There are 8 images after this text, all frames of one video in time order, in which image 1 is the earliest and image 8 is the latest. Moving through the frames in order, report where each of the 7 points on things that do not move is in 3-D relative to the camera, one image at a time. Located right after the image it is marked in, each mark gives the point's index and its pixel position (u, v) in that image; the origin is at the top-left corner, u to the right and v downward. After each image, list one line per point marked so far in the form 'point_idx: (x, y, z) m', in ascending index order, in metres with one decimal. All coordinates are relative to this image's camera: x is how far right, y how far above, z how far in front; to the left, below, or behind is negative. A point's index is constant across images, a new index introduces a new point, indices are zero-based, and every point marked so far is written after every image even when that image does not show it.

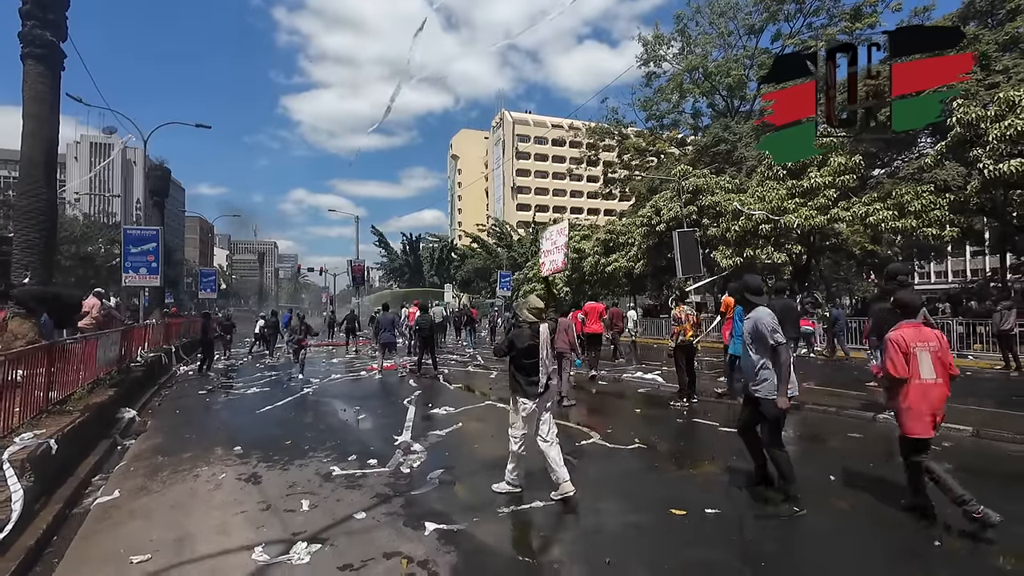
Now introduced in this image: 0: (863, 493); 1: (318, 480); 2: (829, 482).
0: (+3.6, -2.2, +5.2) m
1: (-2.3, -2.3, +5.8) m
2: (+3.5, -2.2, +5.6) m
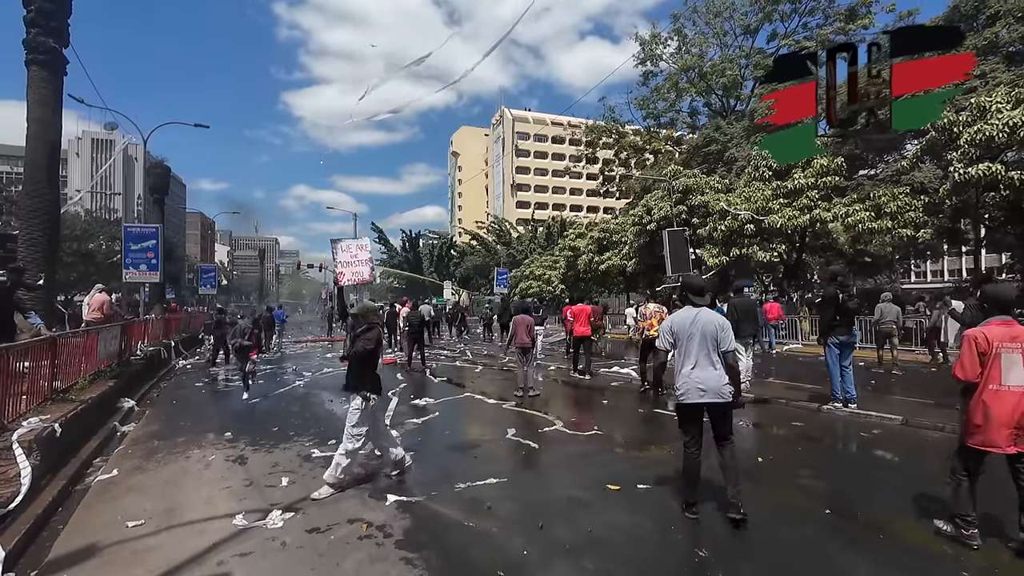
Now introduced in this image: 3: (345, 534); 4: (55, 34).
0: (+3.1, -2.2, +5.7) m
1: (-2.8, -2.3, +6.4) m
2: (+3.0, -2.2, +6.1) m
3: (-1.5, -2.1, +4.3) m
4: (-8.9, +5.0, +9.5) m
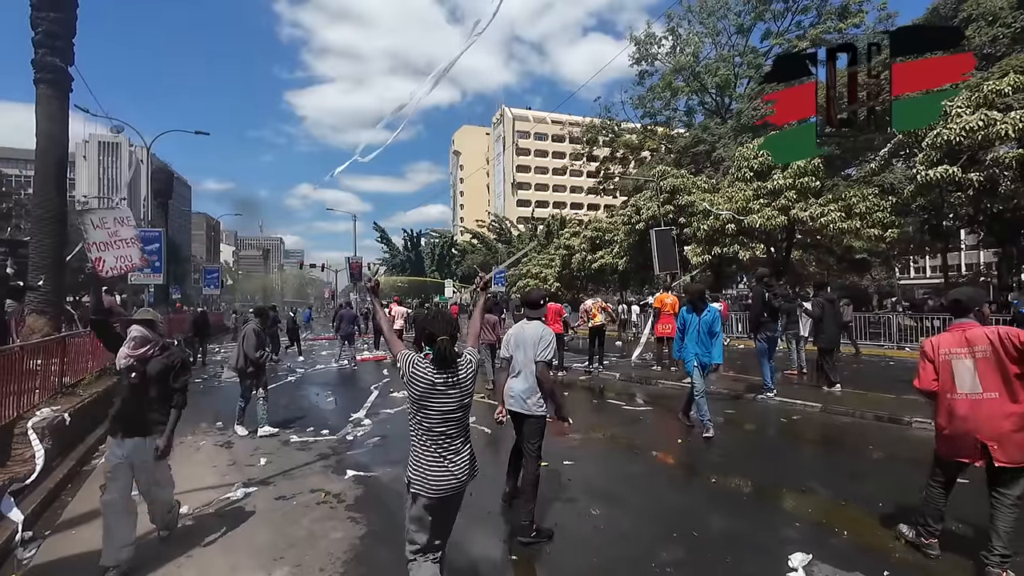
0: (+2.4, -2.2, +6.5) m
1: (-3.5, -2.3, +7.2) m
2: (+2.3, -2.3, +6.9) m
3: (-2.2, -2.2, +5.1) m
4: (-9.6, +4.9, +10.3) m
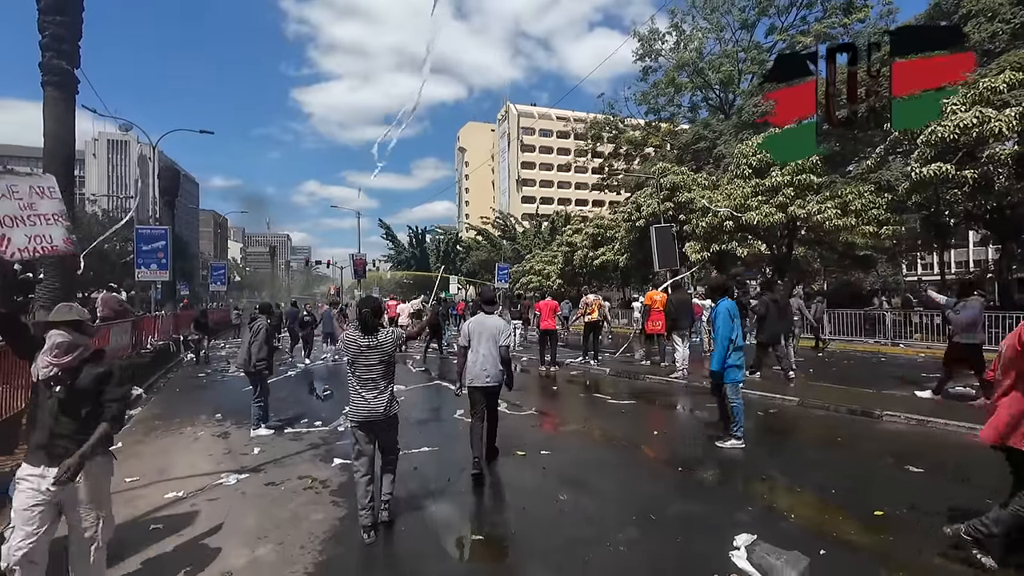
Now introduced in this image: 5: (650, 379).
0: (+2.2, -2.2, +6.7) m
1: (-3.7, -2.3, +7.5) m
2: (+2.1, -2.2, +7.2) m
3: (-2.4, -2.2, +5.4) m
4: (-9.8, +5.0, +10.7) m
5: (+3.2, -2.1, +11.5) m
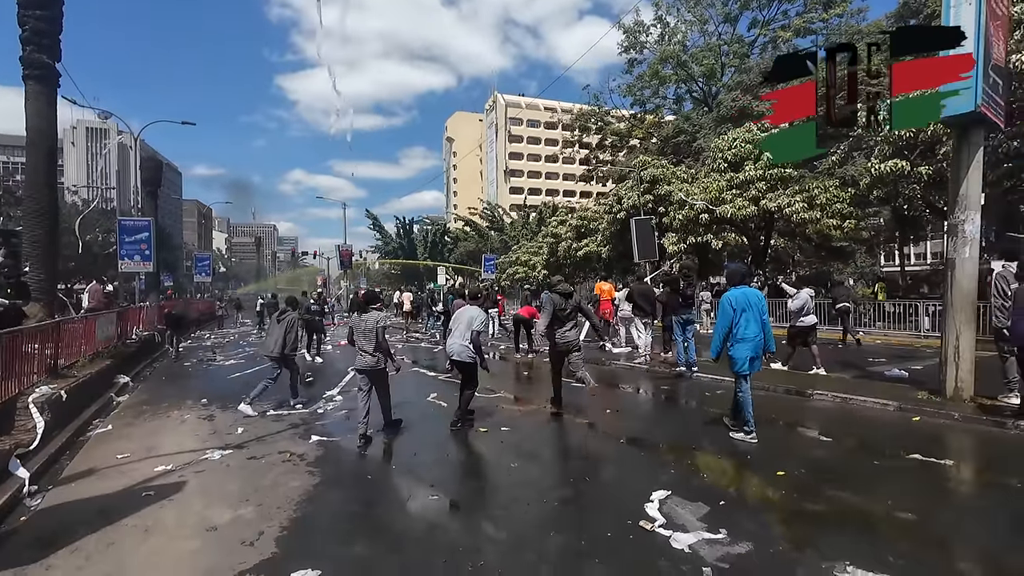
0: (+1.7, -2.1, +7.4) m
1: (-4.3, -2.1, +8.1) m
2: (+1.5, -2.1, +7.8) m
3: (-2.9, -2.1, +5.9) m
4: (-10.4, +5.2, +10.9) m
5: (+2.6, -1.9, +12.2) m
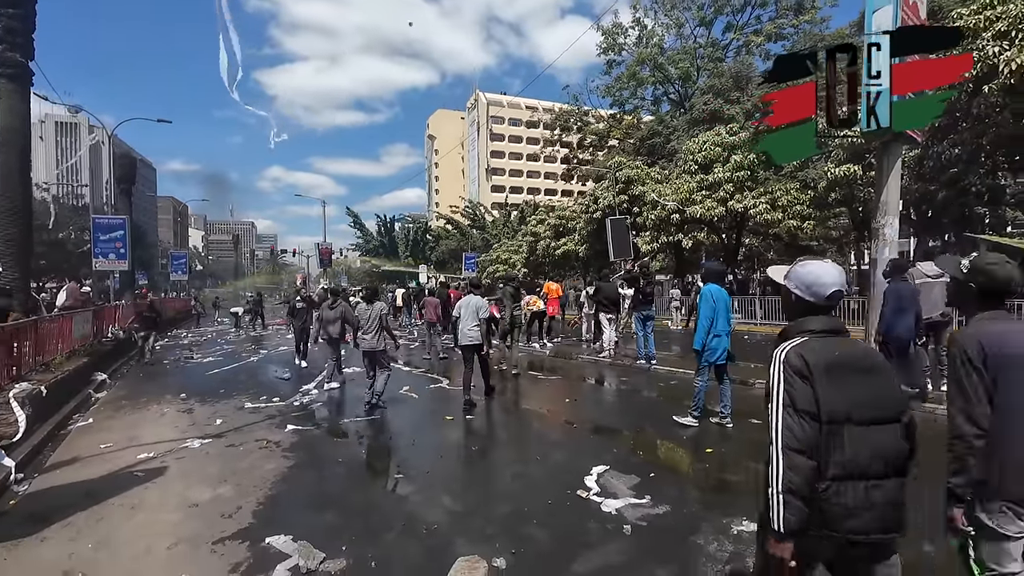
0: (+1.1, -2.0, +8.0) m
1: (-4.8, -2.1, +8.4) m
2: (+1.0, -2.0, +8.4) m
3: (-3.4, -2.1, +6.4) m
4: (-11.1, +5.2, +11.0) m
5: (+1.9, -1.8, +12.8) m
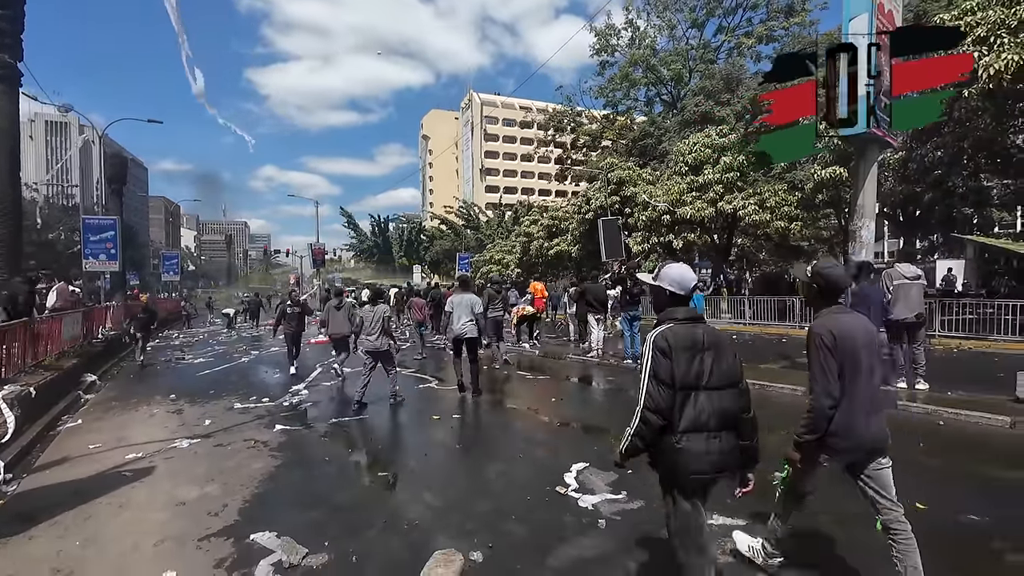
0: (+0.9, -2.0, +8.1) m
1: (-5.1, -2.1, +8.5) m
2: (+0.8, -2.1, +8.5) m
3: (-3.6, -2.1, +6.4) m
4: (-11.3, +5.2, +11.1) m
5: (+1.6, -1.9, +12.9) m
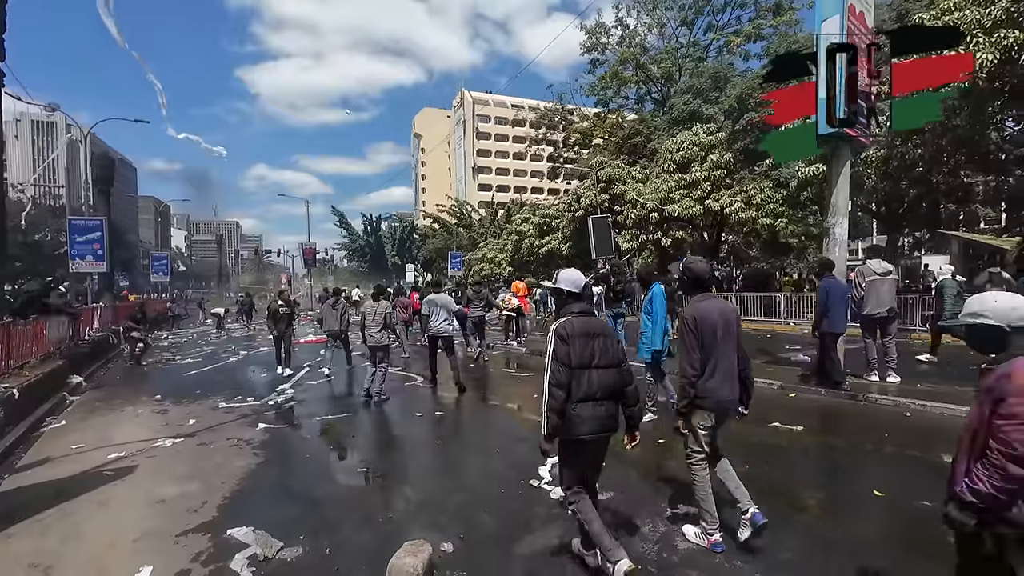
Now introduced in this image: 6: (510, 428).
0: (+0.6, -2.0, +8.2) m
1: (-5.4, -2.1, +8.6) m
2: (+0.5, -2.0, +8.6) m
3: (-3.9, -2.1, +6.5) m
4: (-11.7, +5.1, +11.0) m
5: (+1.3, -1.8, +13.1) m
6: (0.0, -2.0, +6.9) m
